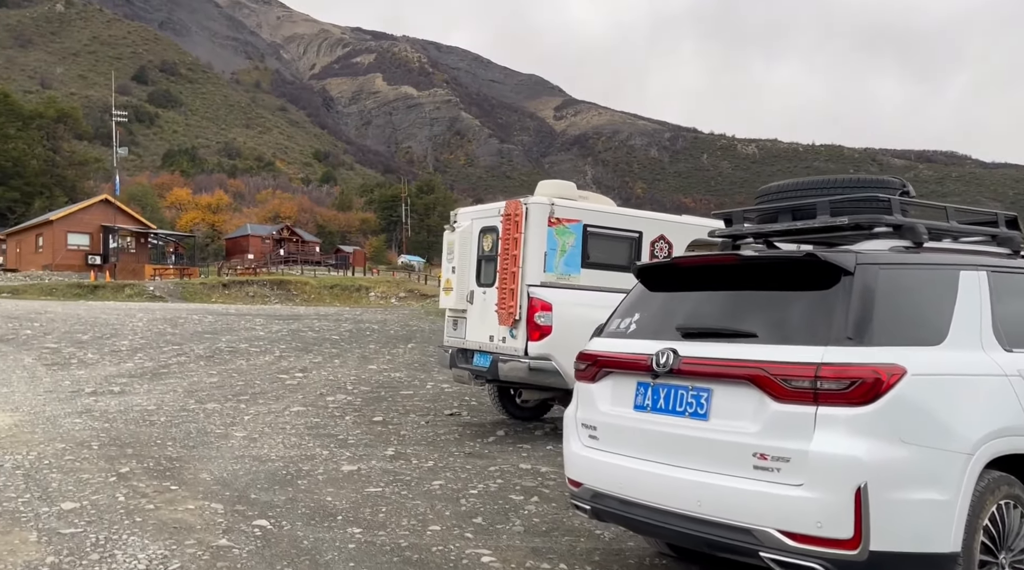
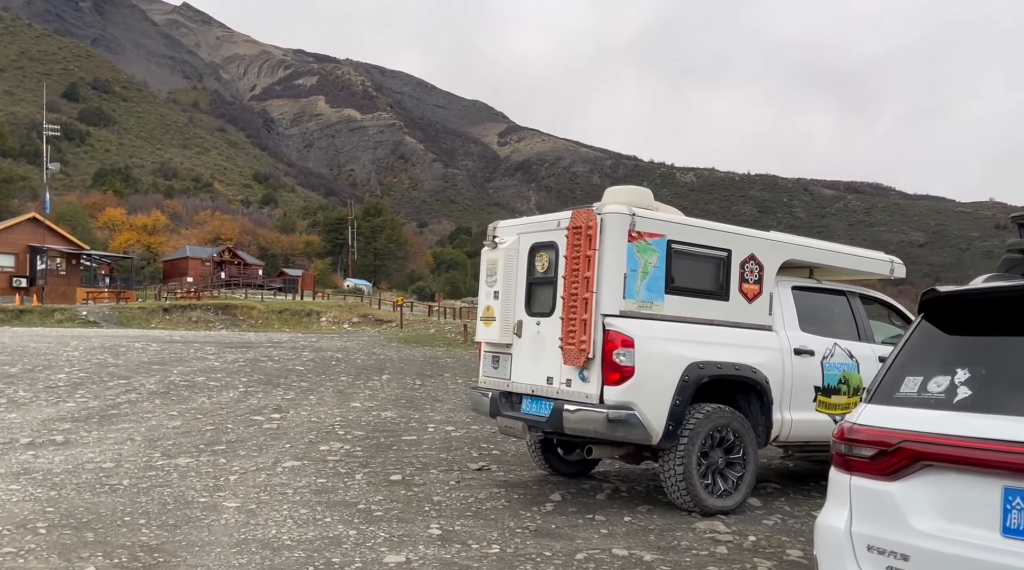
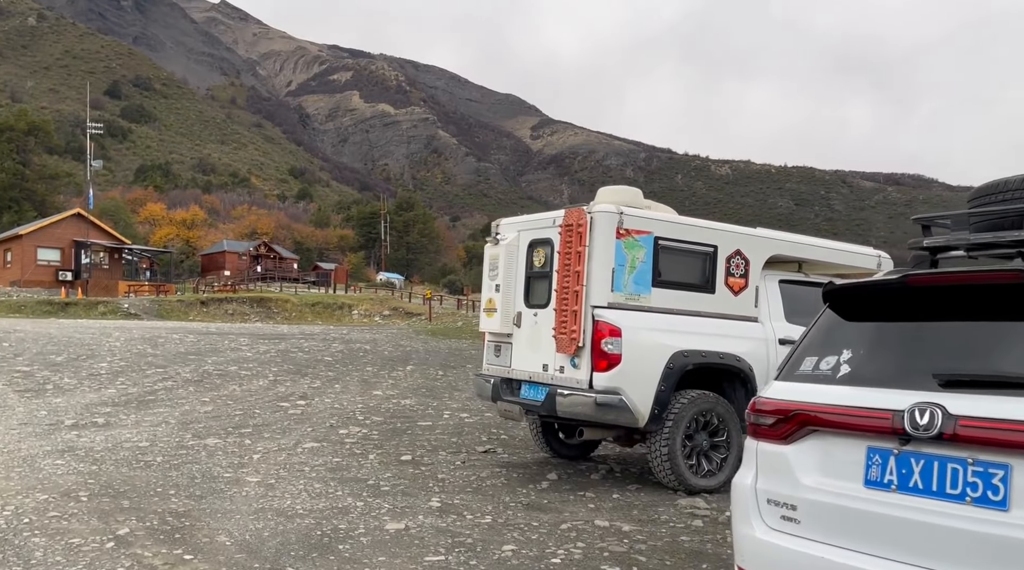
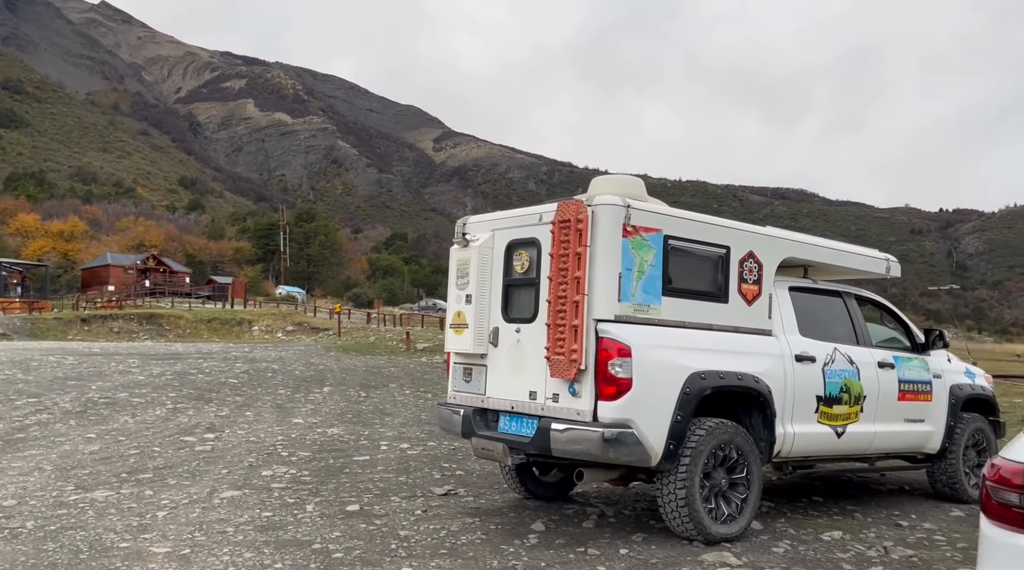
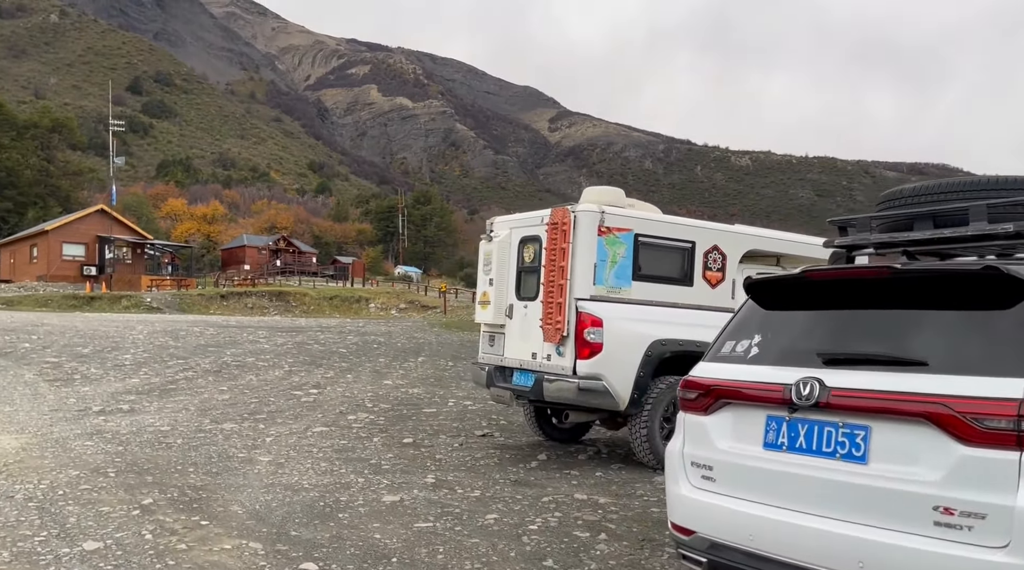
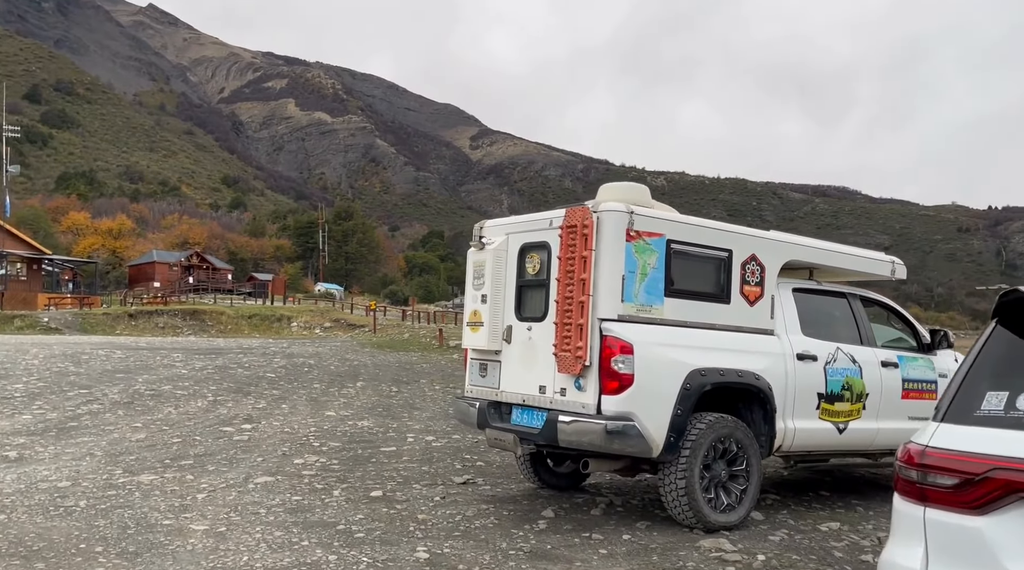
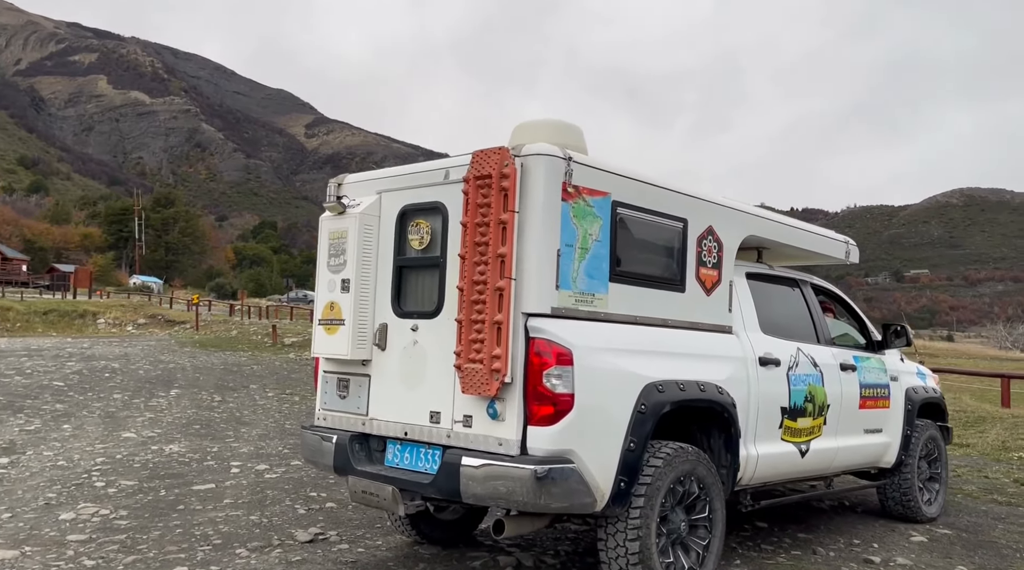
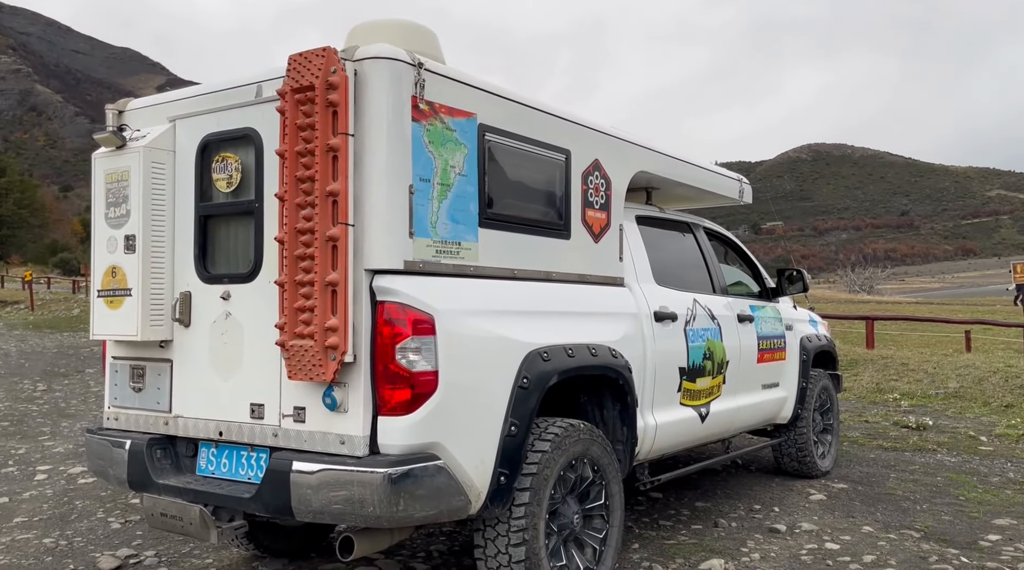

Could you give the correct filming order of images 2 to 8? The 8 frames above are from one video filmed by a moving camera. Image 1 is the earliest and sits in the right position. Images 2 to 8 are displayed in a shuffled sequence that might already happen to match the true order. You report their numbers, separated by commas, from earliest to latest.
5, 3, 2, 6, 4, 7, 8
